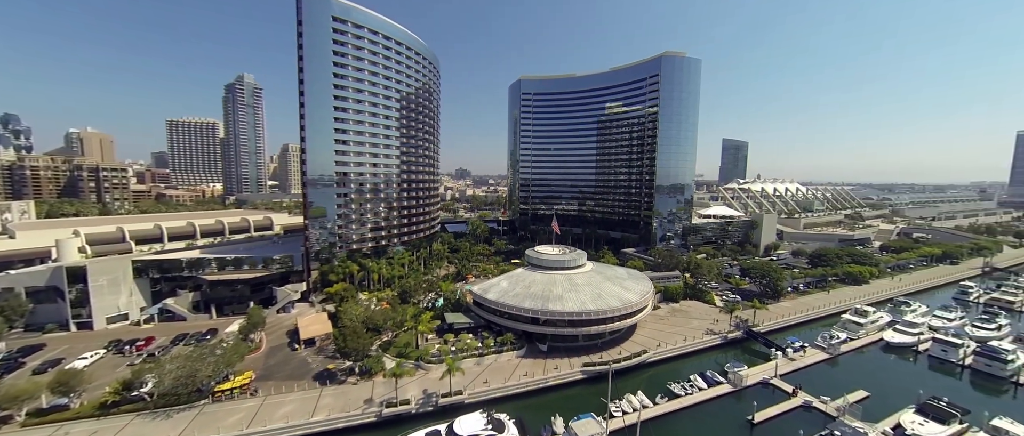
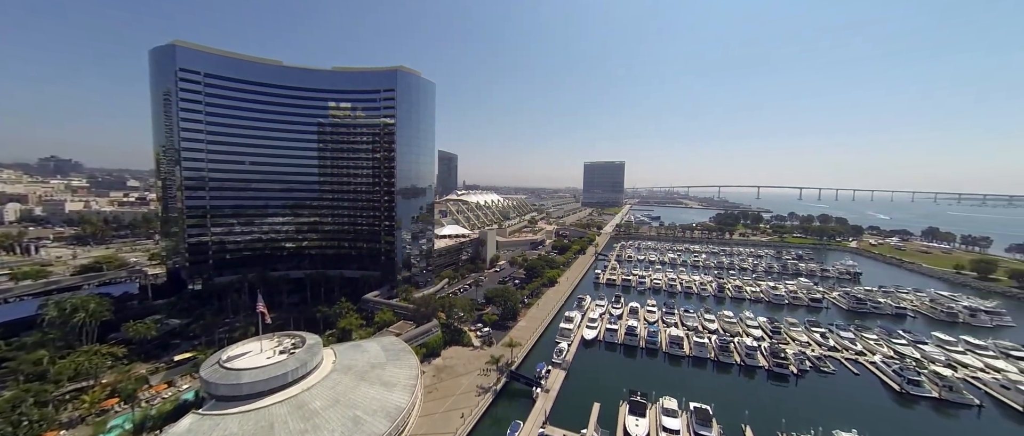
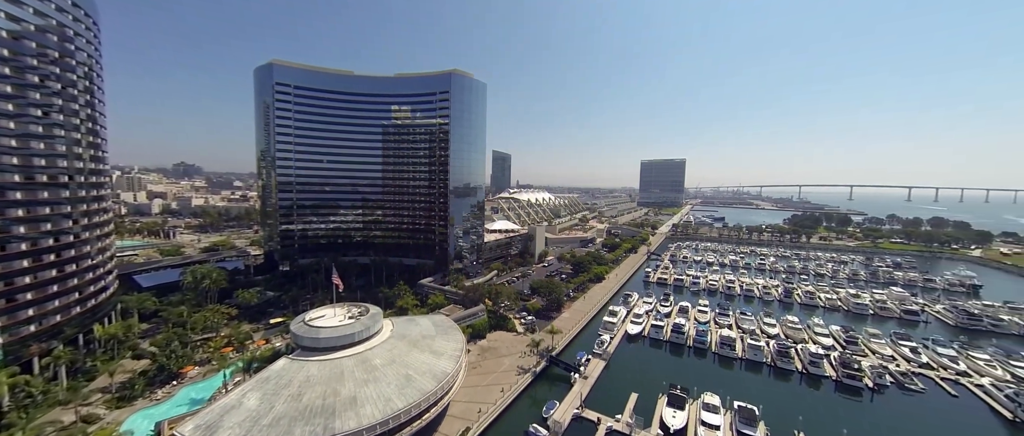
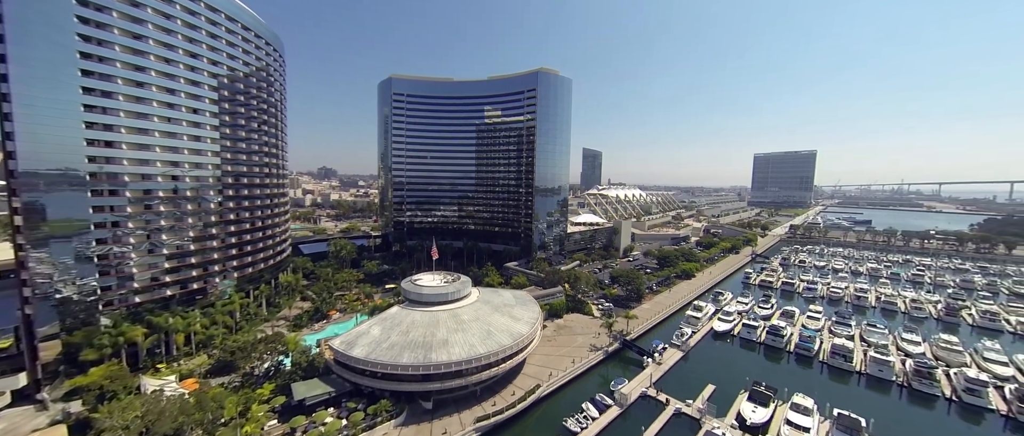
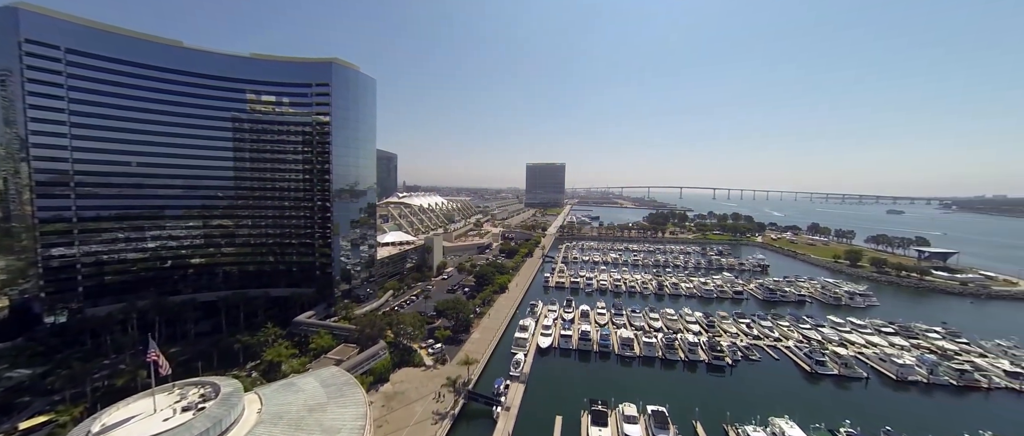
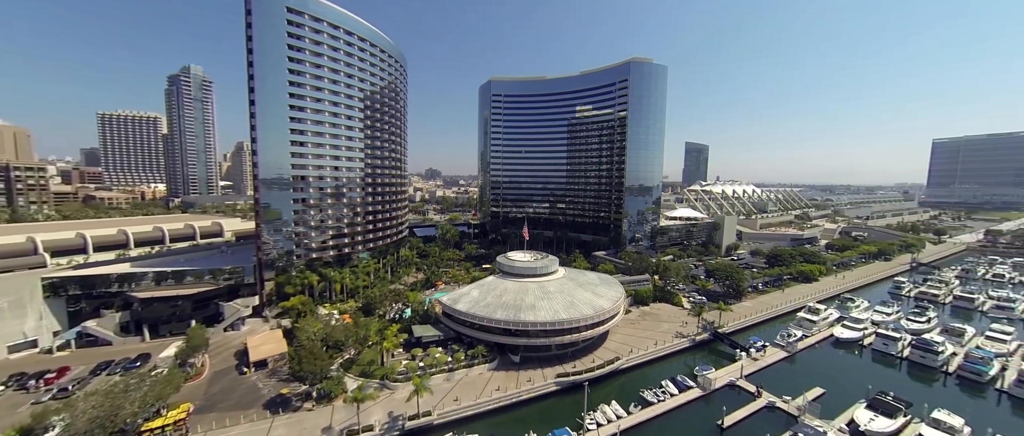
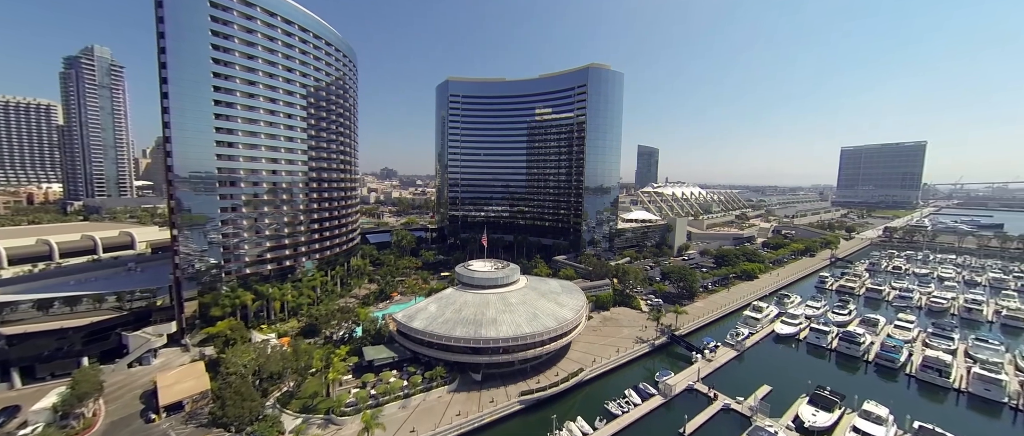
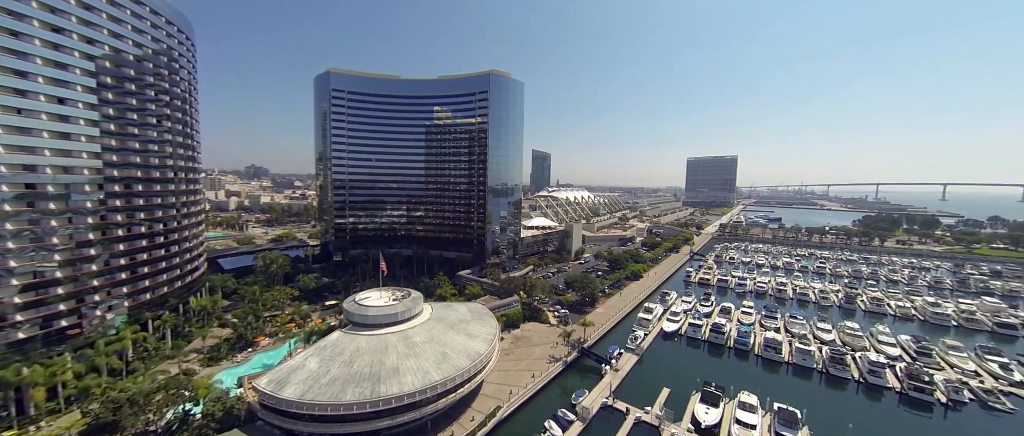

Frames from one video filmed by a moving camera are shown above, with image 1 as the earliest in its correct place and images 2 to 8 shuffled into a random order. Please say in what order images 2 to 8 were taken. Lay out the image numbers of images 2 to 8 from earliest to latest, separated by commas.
6, 7, 4, 8, 3, 2, 5
